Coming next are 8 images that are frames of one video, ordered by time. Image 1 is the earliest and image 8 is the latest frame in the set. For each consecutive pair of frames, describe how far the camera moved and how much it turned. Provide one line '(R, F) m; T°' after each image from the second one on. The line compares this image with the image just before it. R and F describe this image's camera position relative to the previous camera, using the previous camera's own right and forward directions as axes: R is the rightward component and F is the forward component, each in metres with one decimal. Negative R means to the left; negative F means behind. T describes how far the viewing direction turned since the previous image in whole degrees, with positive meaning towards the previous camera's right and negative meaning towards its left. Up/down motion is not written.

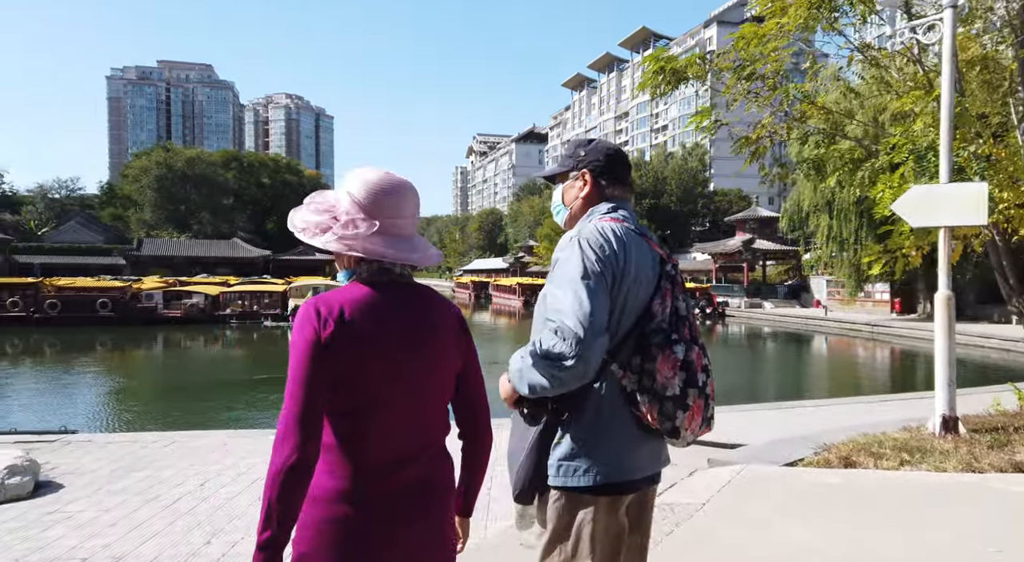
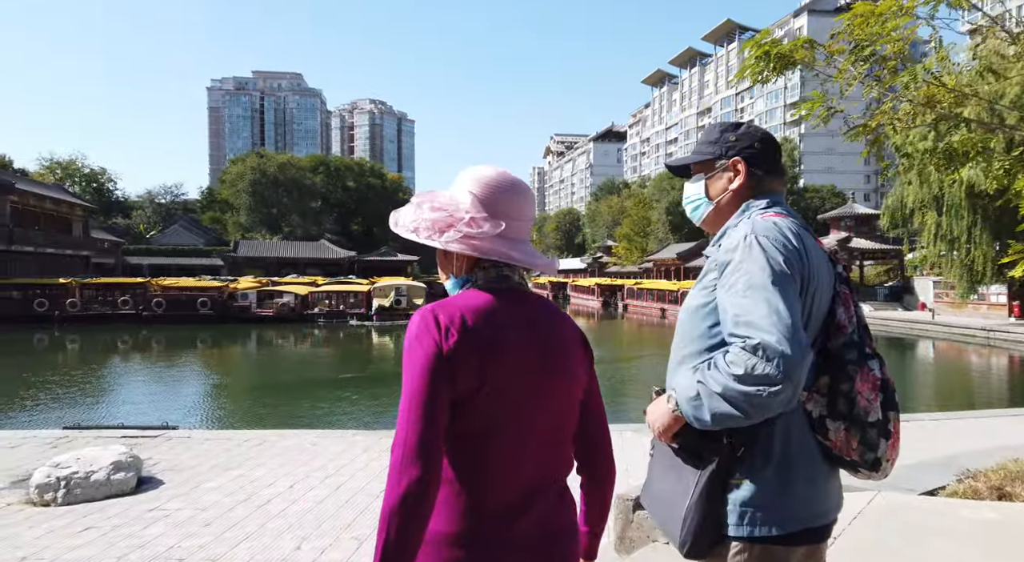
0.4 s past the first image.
(0.0, +0.1) m; -5°
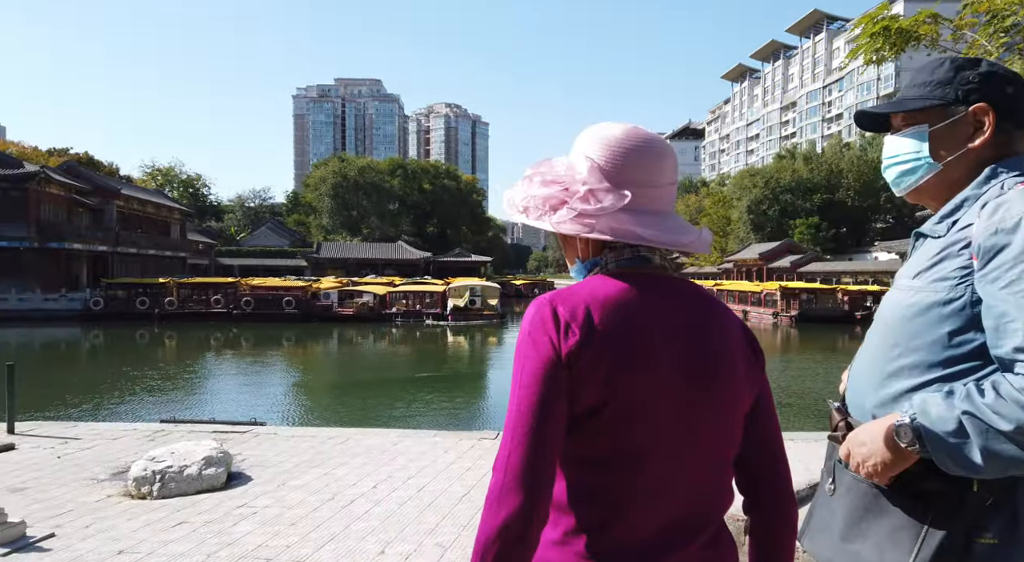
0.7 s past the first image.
(-0.1, +0.1) m; -5°
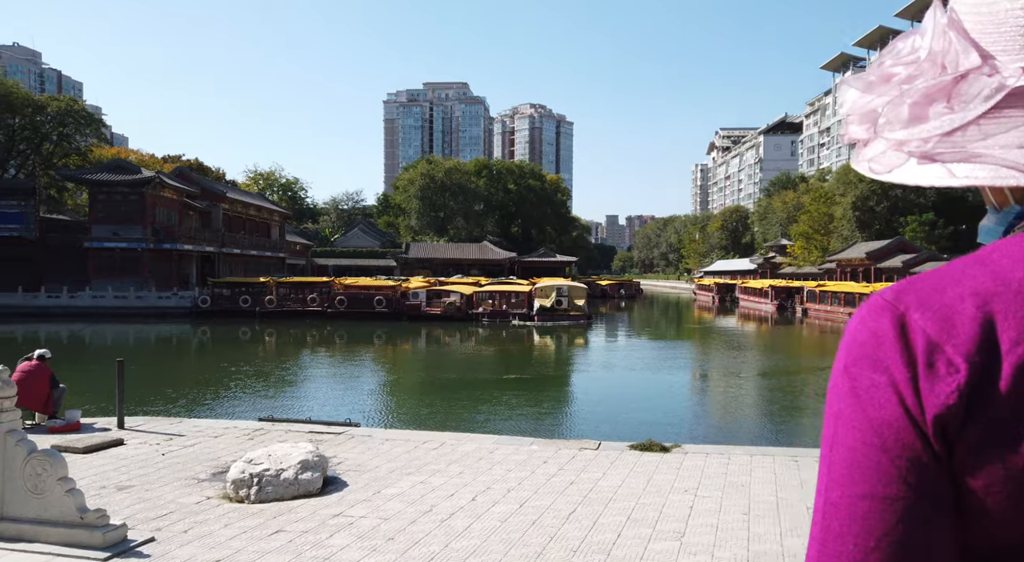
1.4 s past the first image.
(-0.1, +0.3) m; -6°
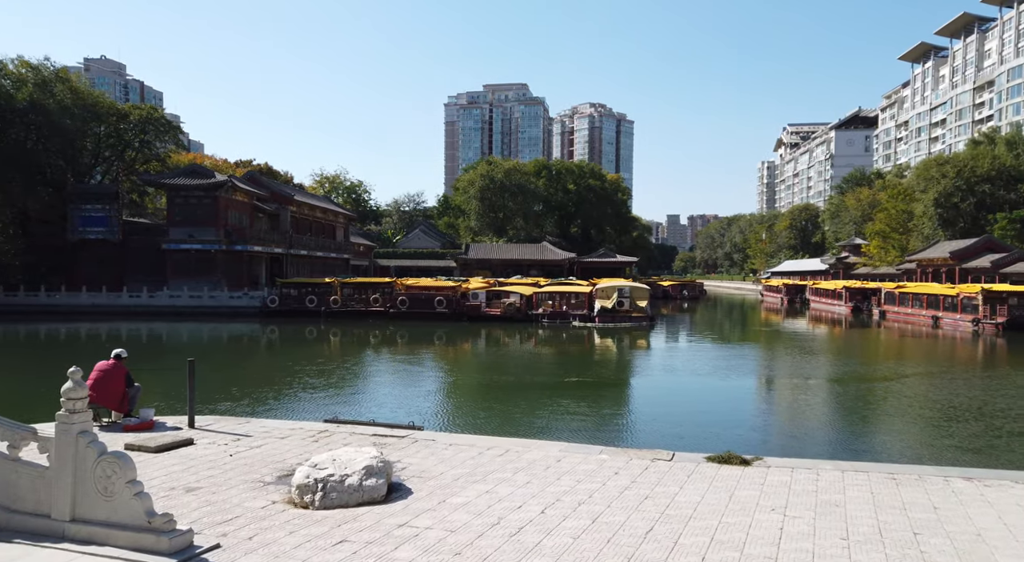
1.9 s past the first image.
(-0.1, +0.2) m; -4°
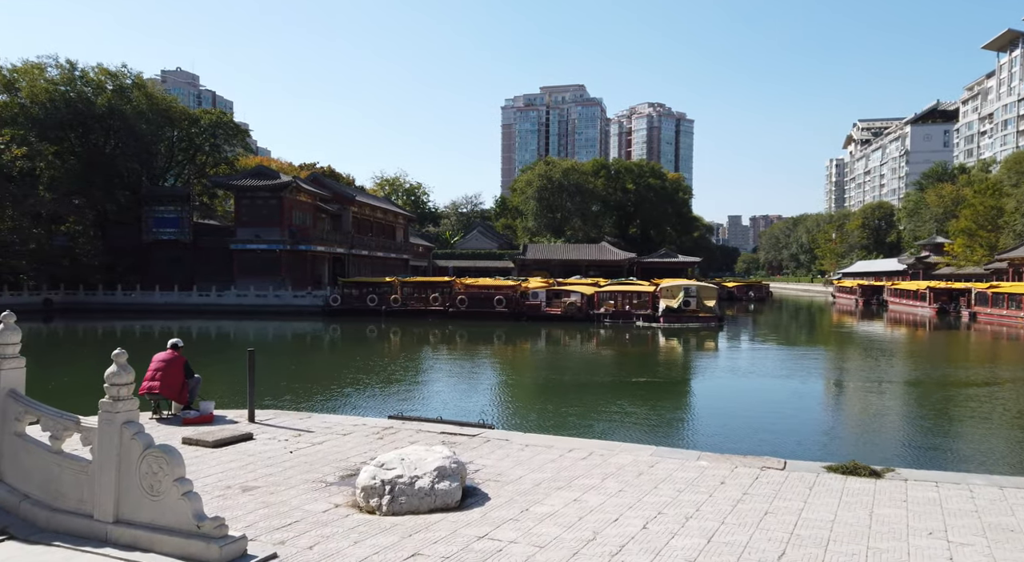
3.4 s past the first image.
(-0.2, +0.8) m; -4°
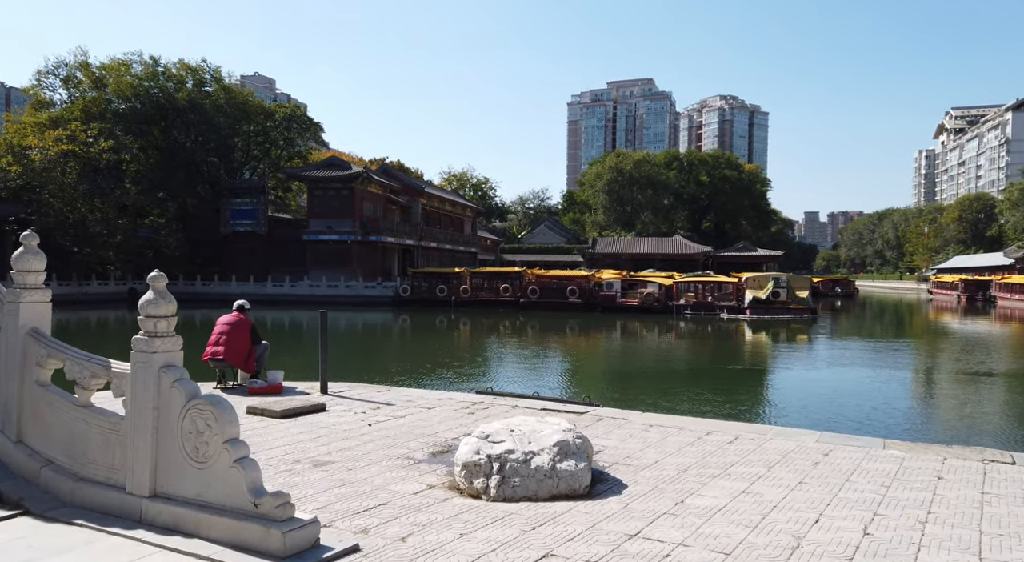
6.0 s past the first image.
(-0.4, +1.3) m; -5°
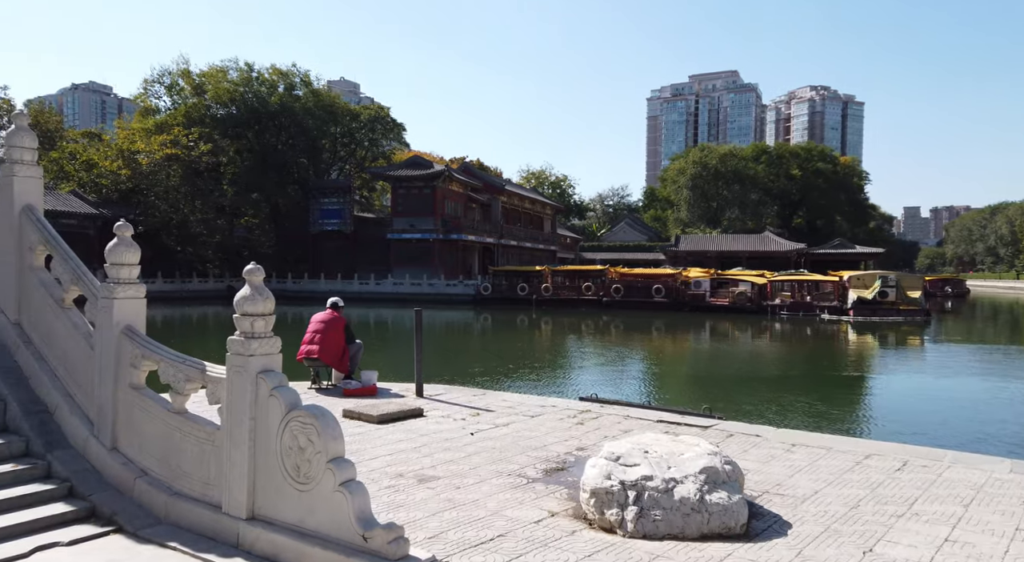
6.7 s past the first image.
(-0.3, +0.7) m; -5°
